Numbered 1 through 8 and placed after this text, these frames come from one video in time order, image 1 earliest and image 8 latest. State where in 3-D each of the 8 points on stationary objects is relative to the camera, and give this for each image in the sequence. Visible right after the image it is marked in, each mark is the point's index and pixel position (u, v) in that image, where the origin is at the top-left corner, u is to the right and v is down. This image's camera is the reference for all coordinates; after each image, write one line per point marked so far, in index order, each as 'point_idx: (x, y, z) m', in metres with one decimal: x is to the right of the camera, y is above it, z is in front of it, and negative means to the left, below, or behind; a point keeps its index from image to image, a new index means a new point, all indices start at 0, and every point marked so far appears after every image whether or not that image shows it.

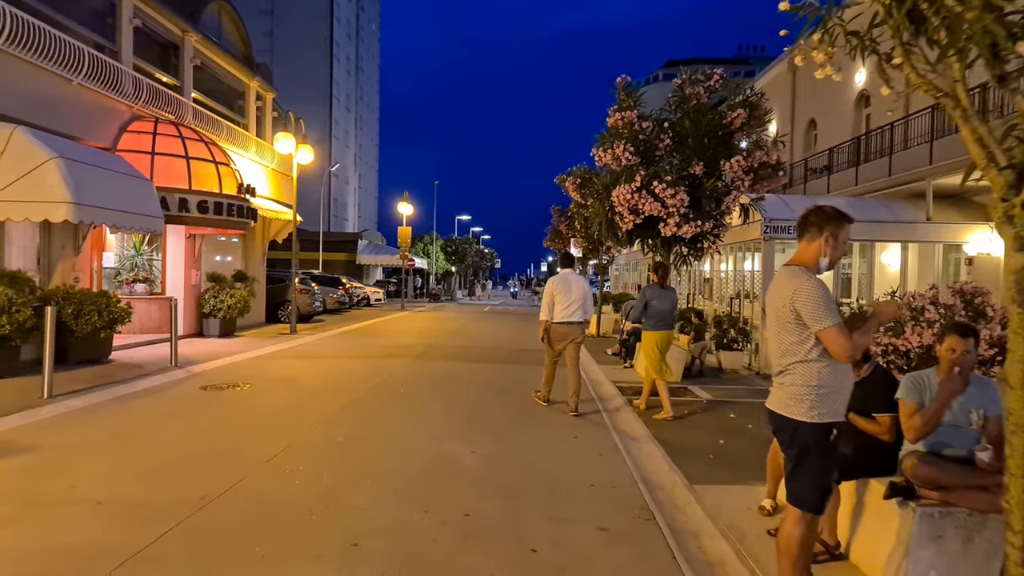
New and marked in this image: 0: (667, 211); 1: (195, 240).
0: (+2.0, +1.0, +9.7) m
1: (-7.4, +1.1, +17.6) m
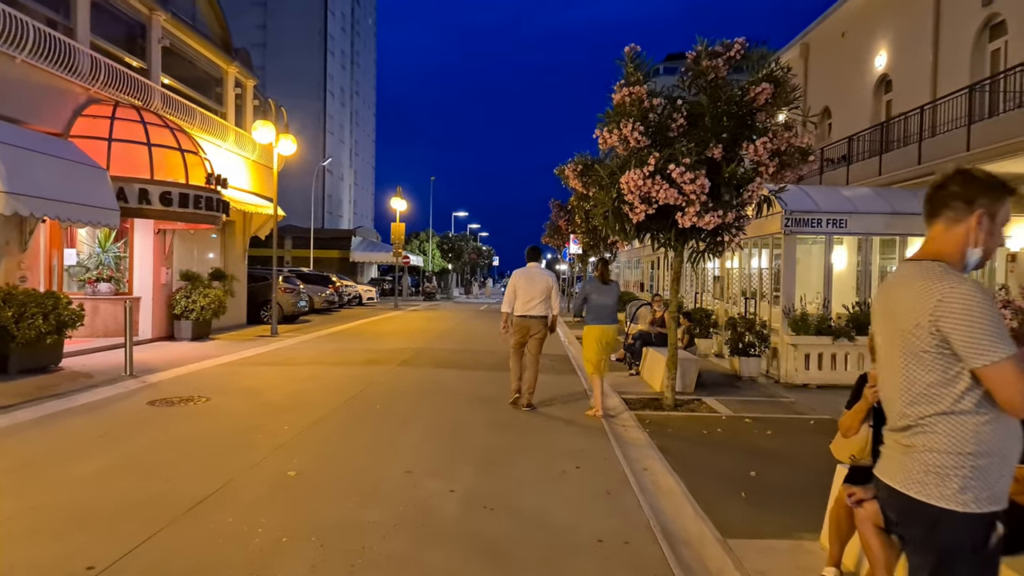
0: (+1.9, +1.0, +8.4) m
1: (-7.5, +1.1, +16.3) m
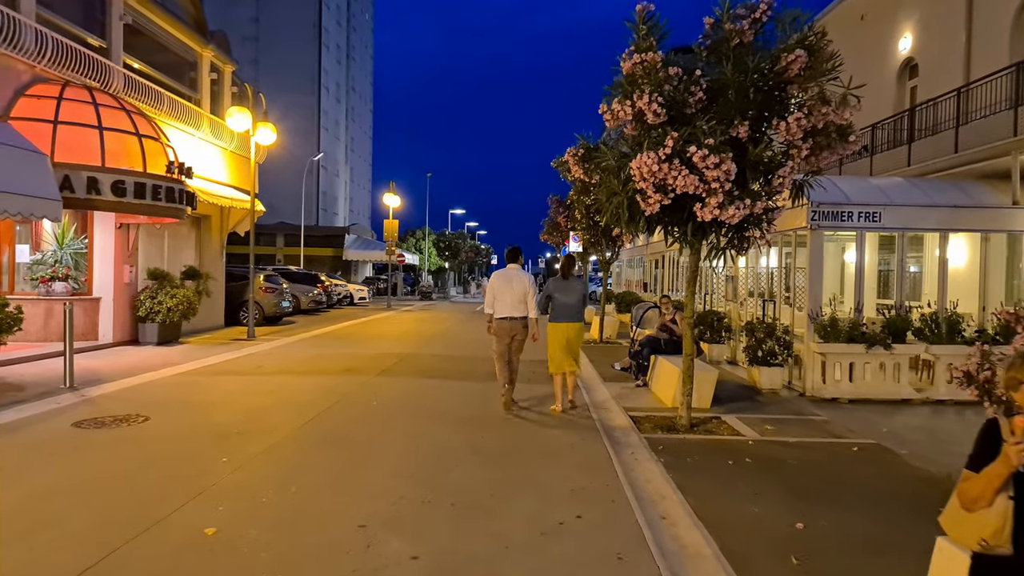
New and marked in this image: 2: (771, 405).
0: (+1.8, +1.0, +7.1) m
1: (-7.6, +1.1, +15.0) m
2: (+3.4, -1.5, +9.9) m
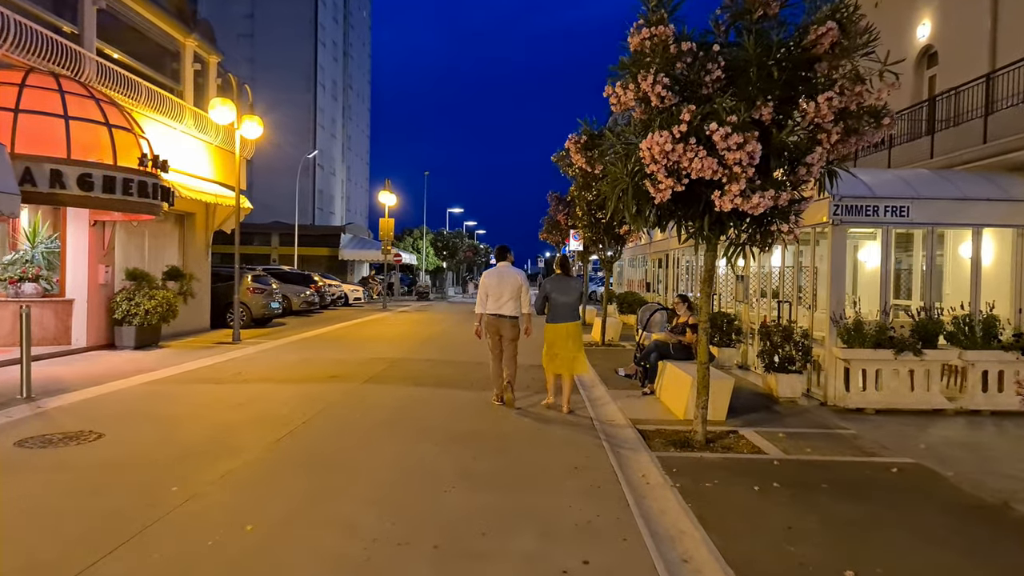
0: (+1.8, +0.9, +6.3) m
1: (-7.6, +1.1, +14.2) m
2: (+3.3, -1.5, +9.1) m
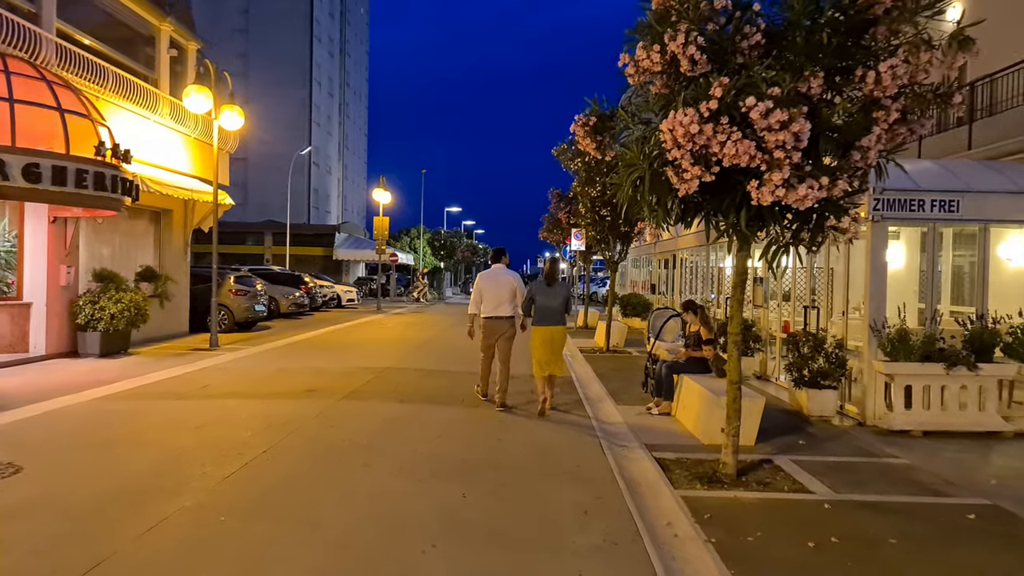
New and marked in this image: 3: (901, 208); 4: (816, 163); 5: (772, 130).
0: (+1.8, +0.9, +5.2) m
1: (-7.7, +1.1, +13.0) m
2: (+3.3, -1.6, +8.0) m
3: (+4.4, +0.9, +8.5) m
4: (+2.3, +1.0, +5.8) m
5: (+1.8, +1.1, +5.0) m
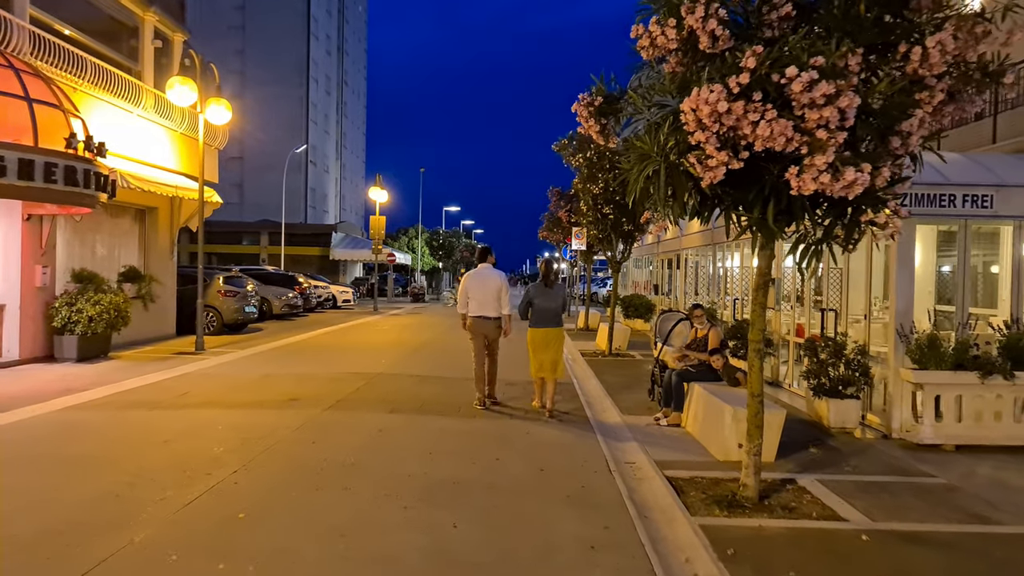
0: (+1.8, +0.9, +4.5) m
1: (-7.7, +1.0, +12.4) m
2: (+3.3, -1.6, +7.3) m
3: (+4.4, +0.9, +7.9) m
4: (+2.3, +0.9, +5.2) m
5: (+1.8, +1.0, +4.4) m
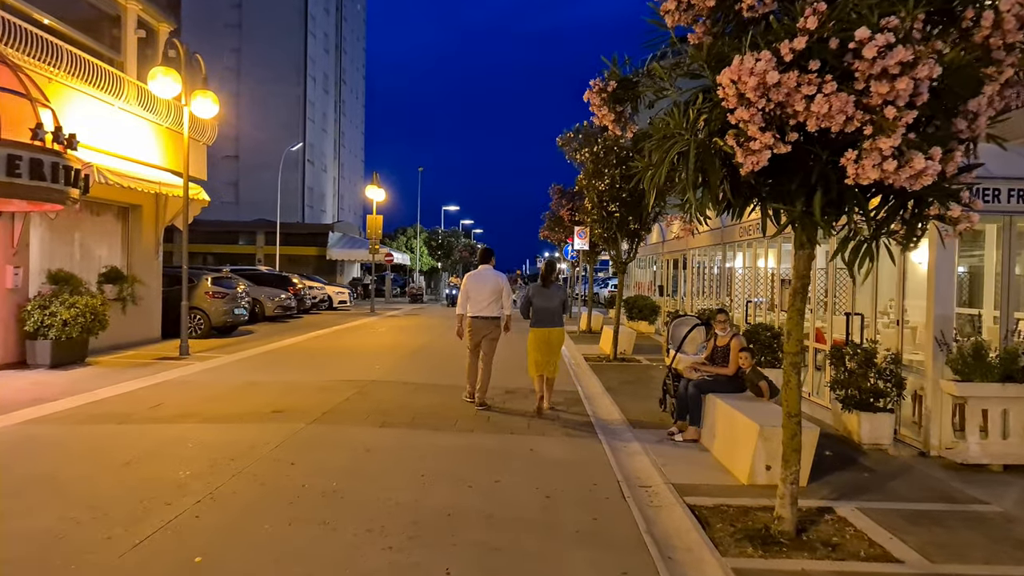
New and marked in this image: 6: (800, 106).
0: (+1.8, +0.8, +3.8) m
1: (-7.7, +1.0, +11.7) m
2: (+3.3, -1.6, +6.6) m
3: (+4.4, +0.8, +7.2) m
4: (+2.3, +0.9, +4.4) m
5: (+1.8, +1.0, +3.7) m
6: (+1.4, +0.9, +3.8) m
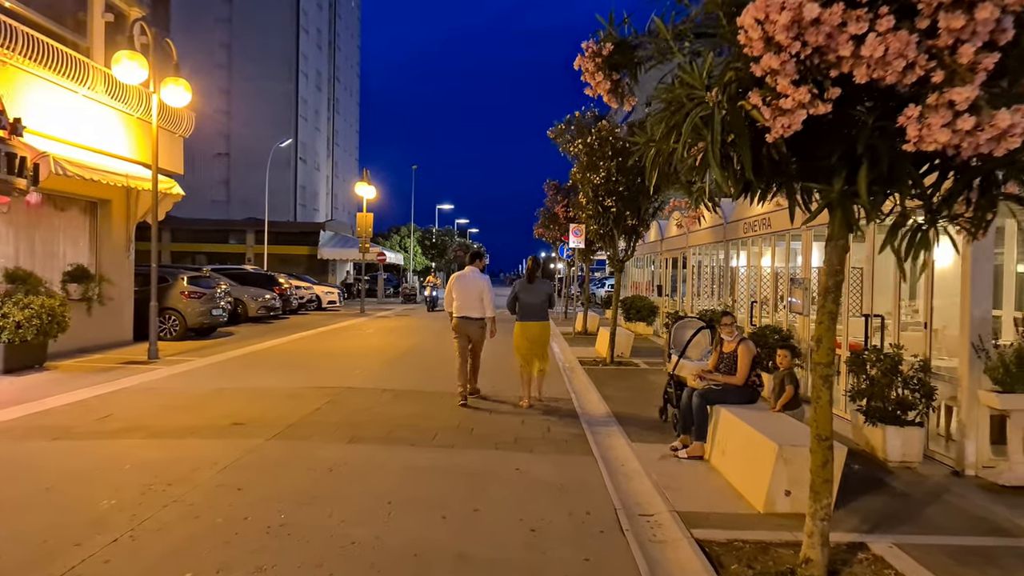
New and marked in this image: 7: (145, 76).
0: (+1.6, +0.9, +3.0) m
1: (-7.8, +1.0, +10.8) m
2: (+3.2, -1.6, +5.8) m
3: (+4.2, +0.9, +6.4) m
4: (+2.2, +0.9, +3.6) m
5: (+1.6, +1.0, +2.9) m
6: (+1.3, +0.9, +3.0) m
7: (-6.1, +3.5, +12.6) m
